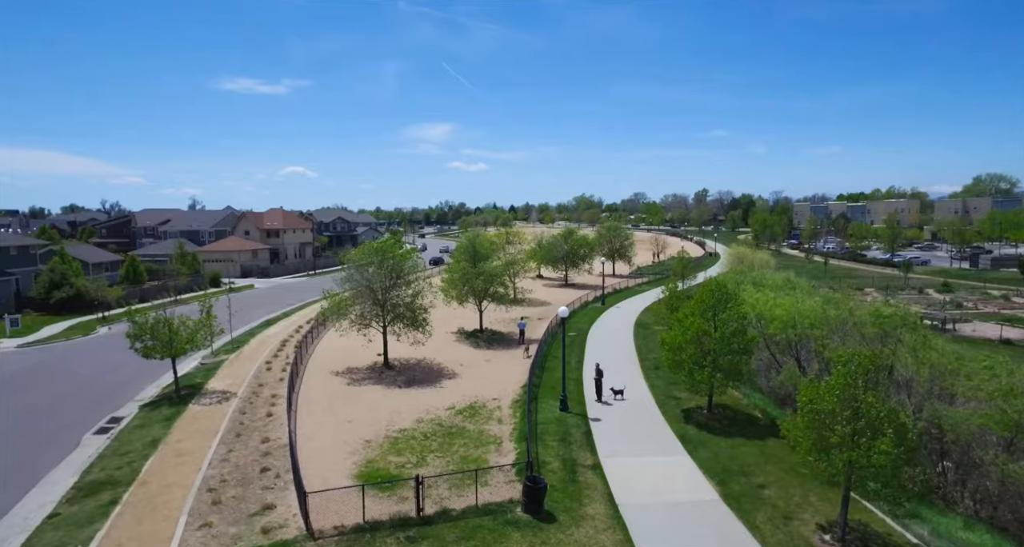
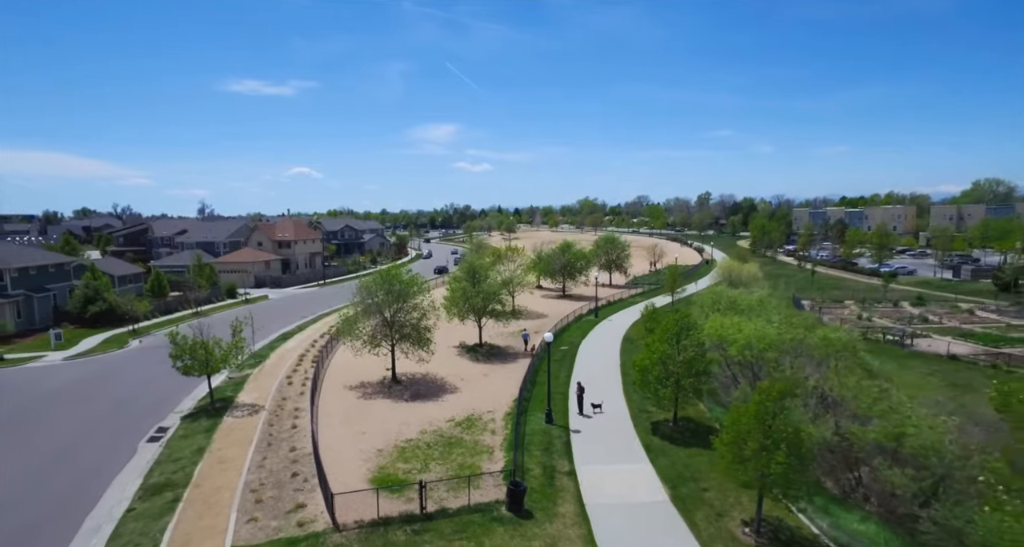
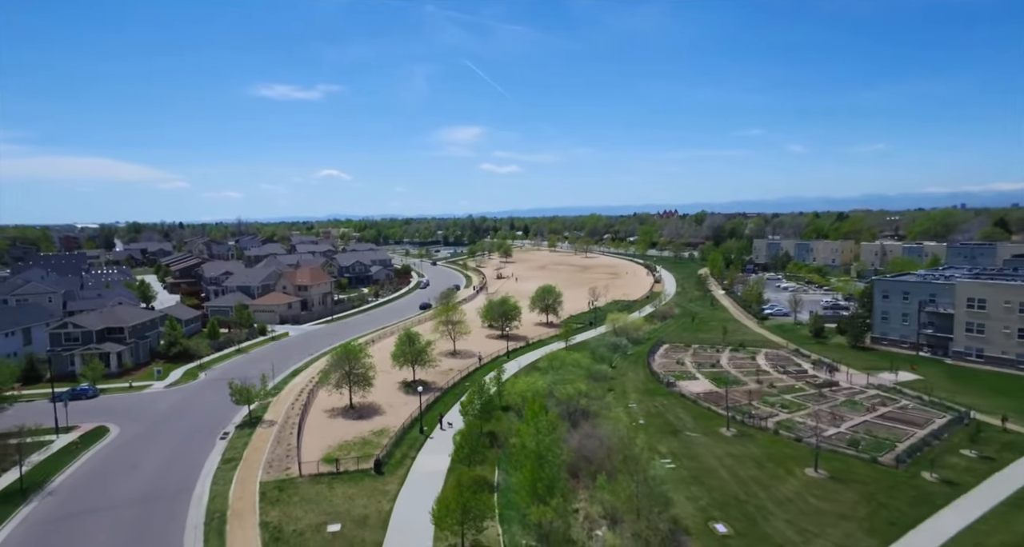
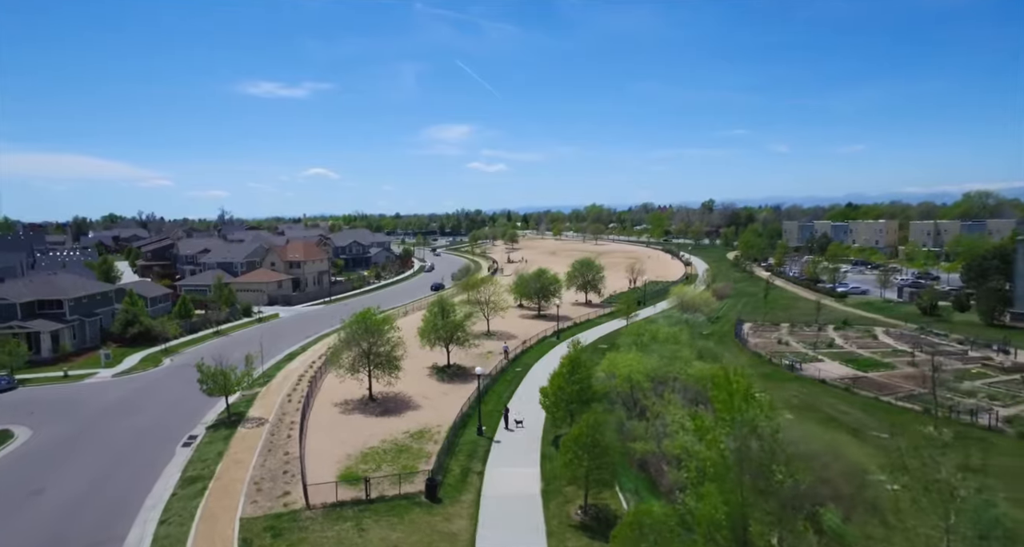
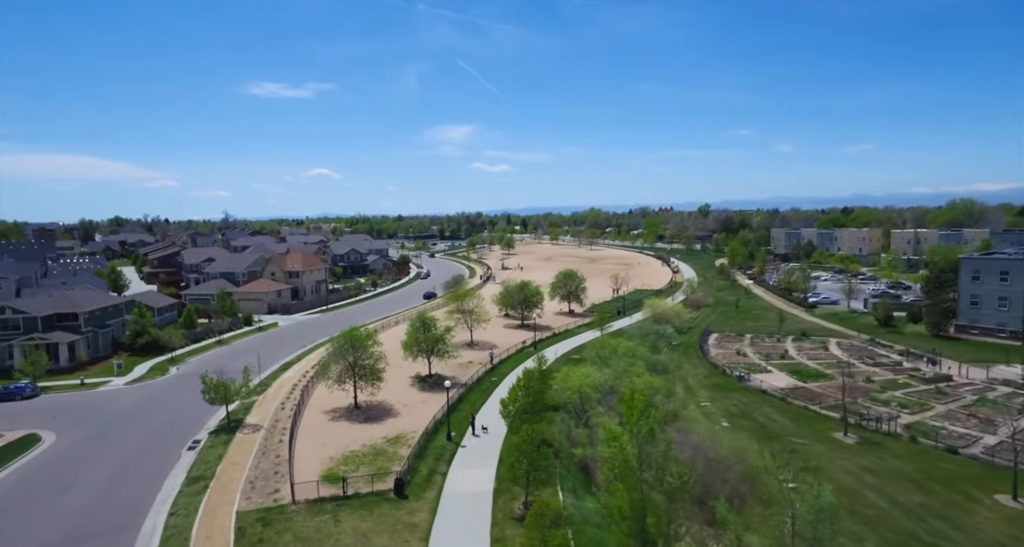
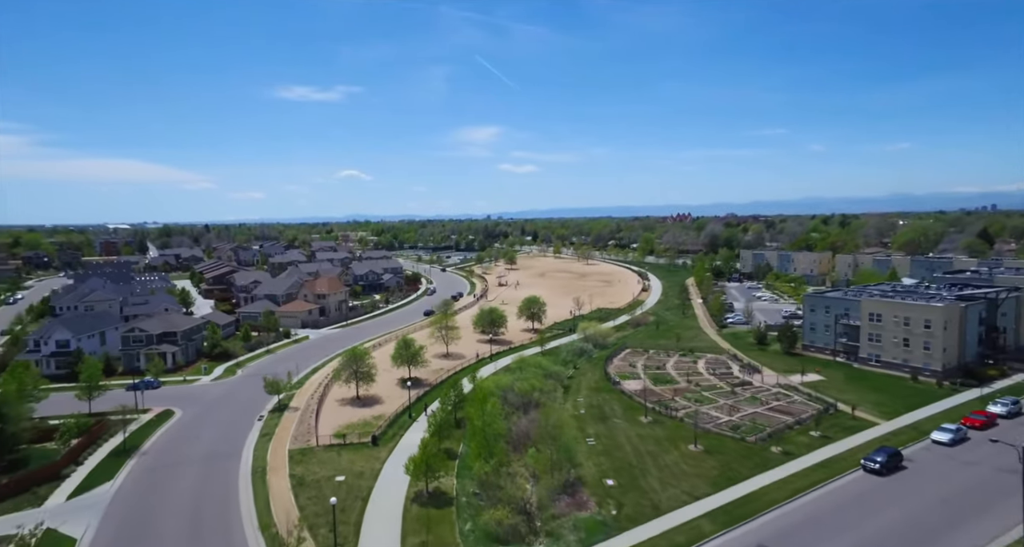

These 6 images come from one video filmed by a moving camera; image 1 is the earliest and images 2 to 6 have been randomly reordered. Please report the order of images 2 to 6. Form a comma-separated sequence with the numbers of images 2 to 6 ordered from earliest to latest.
2, 4, 5, 3, 6
